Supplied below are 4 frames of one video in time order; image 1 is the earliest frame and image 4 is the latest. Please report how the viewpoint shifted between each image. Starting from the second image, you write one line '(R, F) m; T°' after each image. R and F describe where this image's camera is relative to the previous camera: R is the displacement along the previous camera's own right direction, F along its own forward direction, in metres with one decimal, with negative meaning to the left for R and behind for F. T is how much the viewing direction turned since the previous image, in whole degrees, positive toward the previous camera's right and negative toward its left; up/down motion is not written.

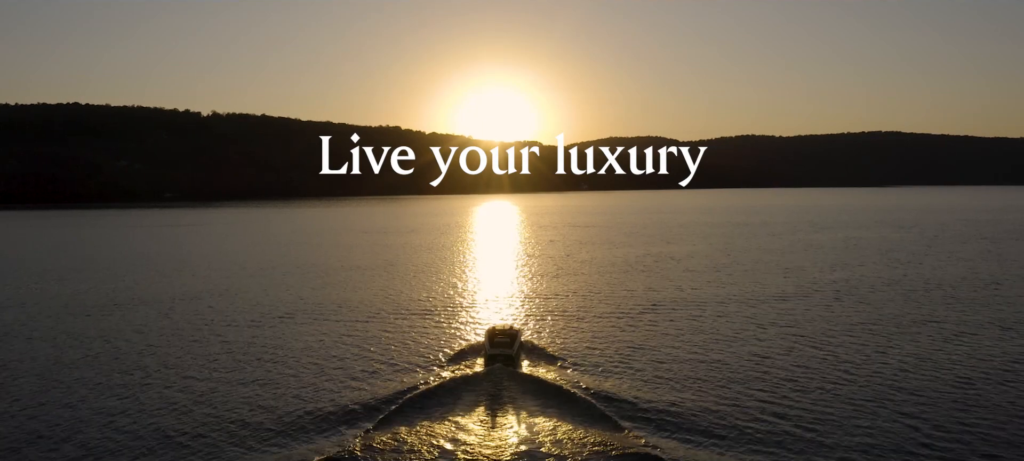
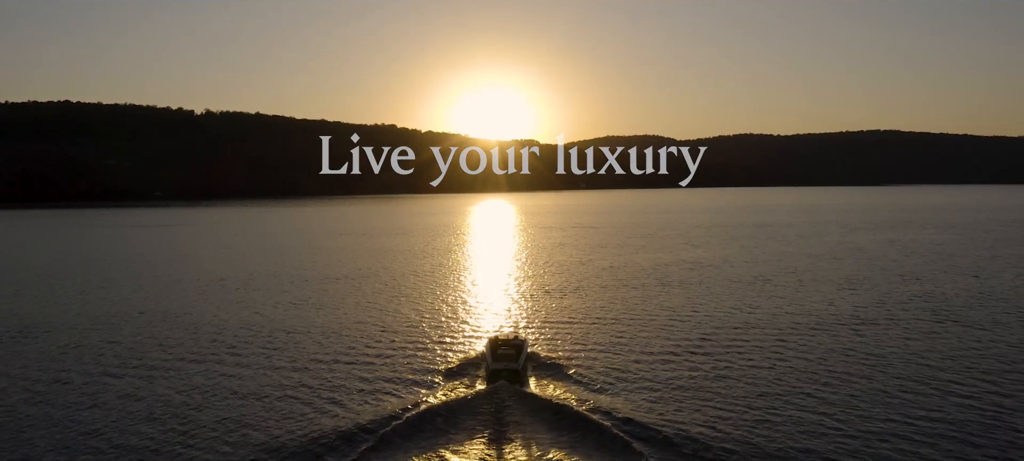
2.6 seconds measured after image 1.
(-0.2, +3.2) m; 0°
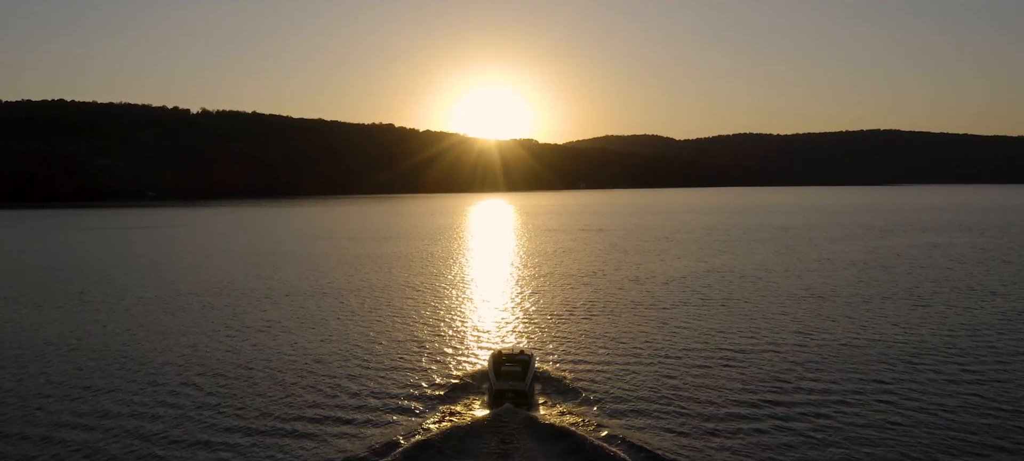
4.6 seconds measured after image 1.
(-0.2, +3.1) m; 0°
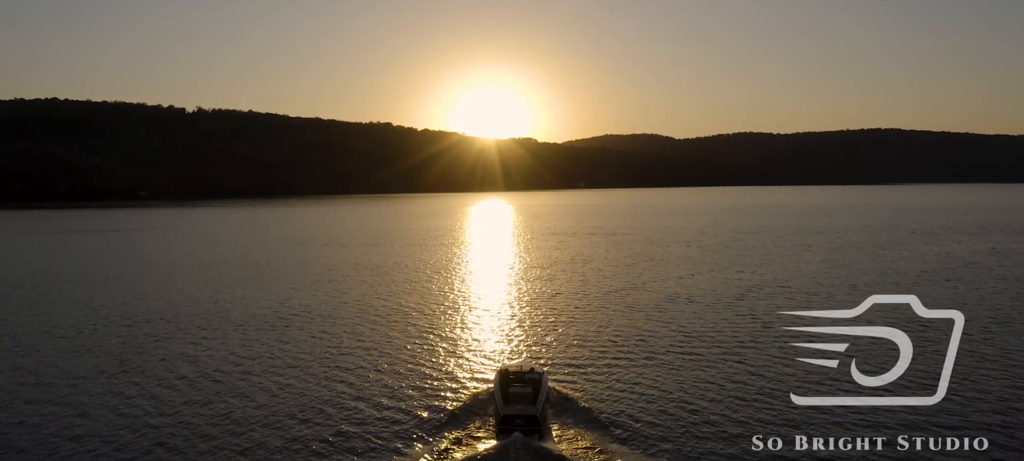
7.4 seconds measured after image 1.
(-0.3, +3.2) m; 0°
